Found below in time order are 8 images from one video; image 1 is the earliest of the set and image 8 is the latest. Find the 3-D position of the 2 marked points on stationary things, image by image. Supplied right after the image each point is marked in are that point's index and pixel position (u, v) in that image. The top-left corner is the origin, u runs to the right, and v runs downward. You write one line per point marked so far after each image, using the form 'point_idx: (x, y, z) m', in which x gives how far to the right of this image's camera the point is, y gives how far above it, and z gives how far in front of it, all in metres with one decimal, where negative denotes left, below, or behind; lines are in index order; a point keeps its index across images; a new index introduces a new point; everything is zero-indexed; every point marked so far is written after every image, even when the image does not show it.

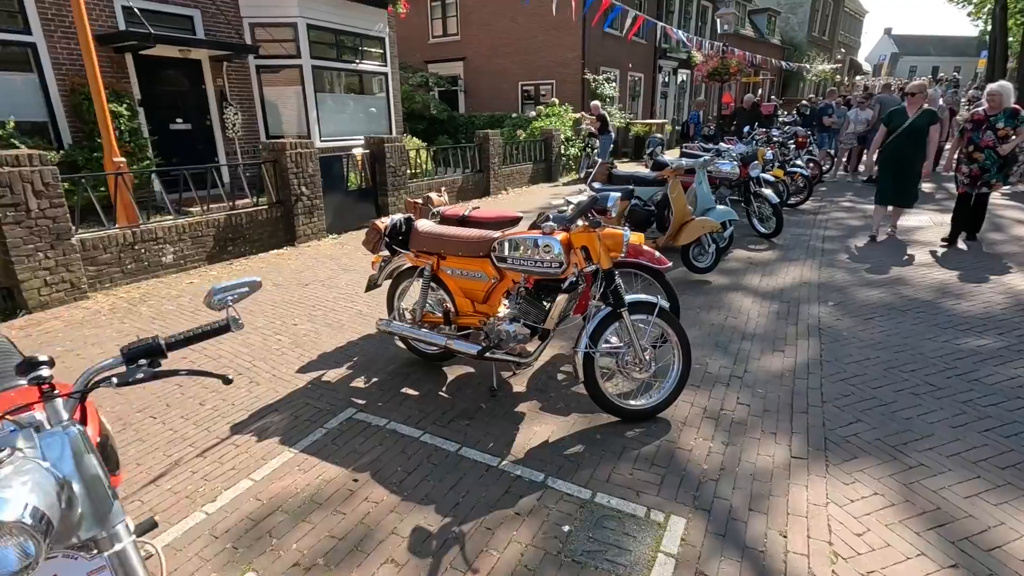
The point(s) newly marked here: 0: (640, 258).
0: (+0.9, +0.2, +3.9) m
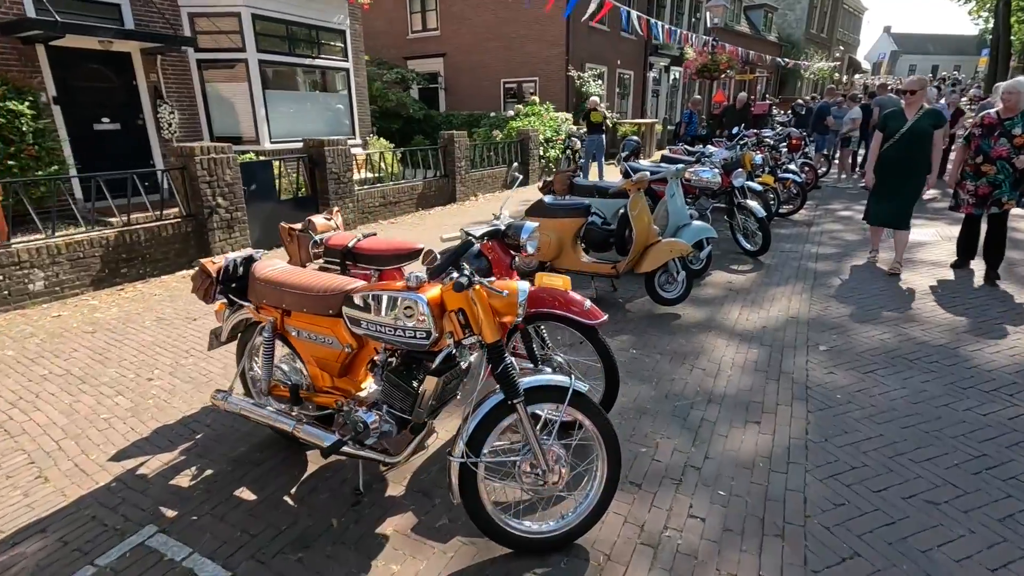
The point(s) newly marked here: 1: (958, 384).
0: (+0.3, -0.1, +2.9) m
1: (+3.1, -0.7, +3.6) m
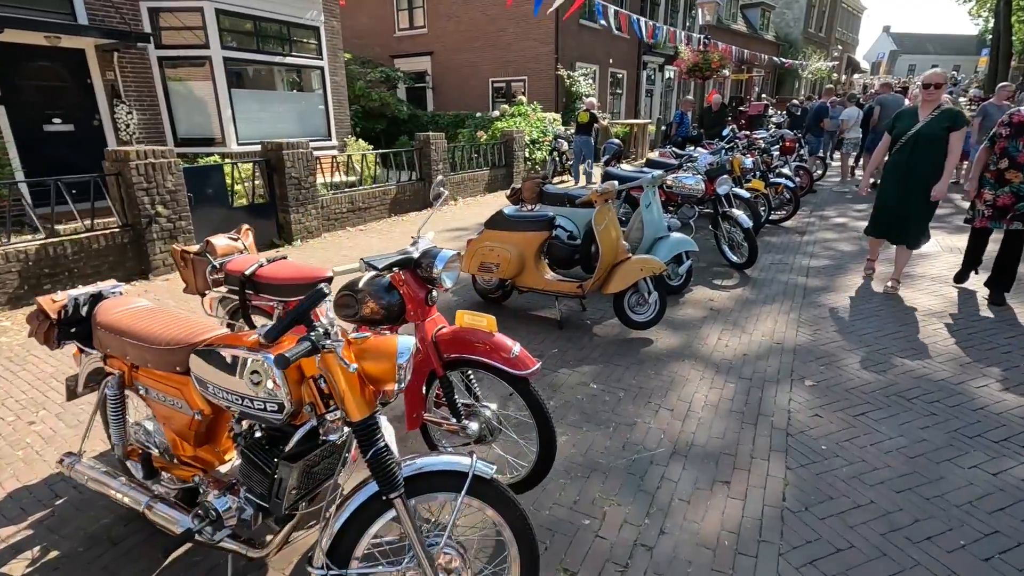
0: (-0.1, -0.3, +2.4) m
1: (+2.7, -0.9, +3.1) m
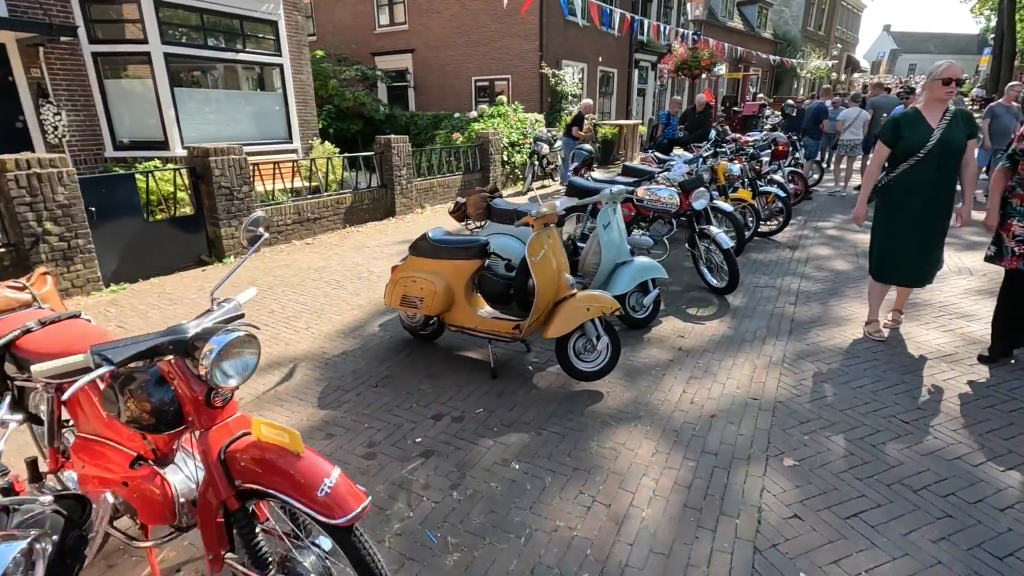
0: (-0.7, -0.6, +1.6) m
1: (+2.1, -1.2, +2.3) m
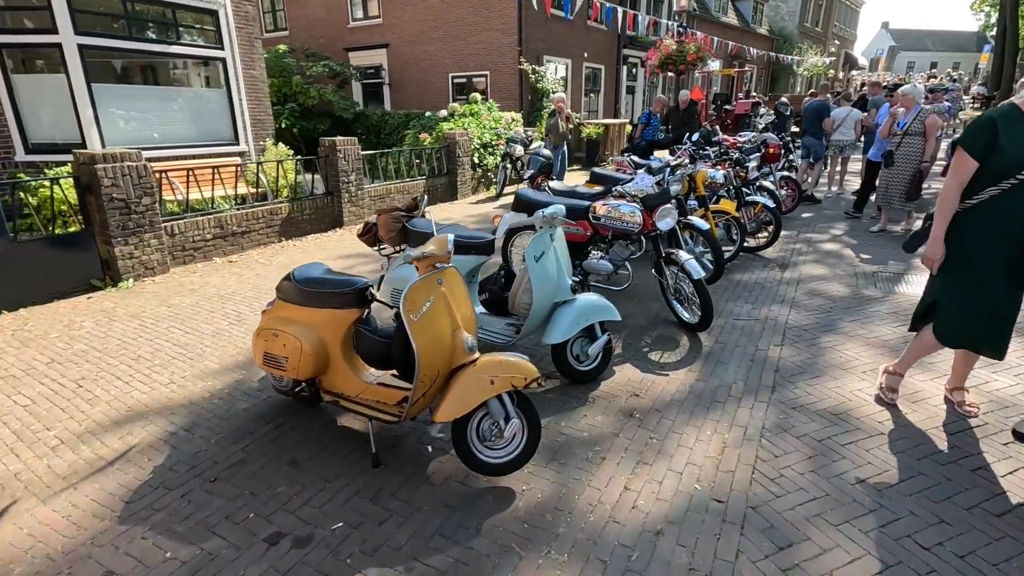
0: (-1.3, -0.9, +0.6) m
1: (+1.5, -1.5, +1.4) m
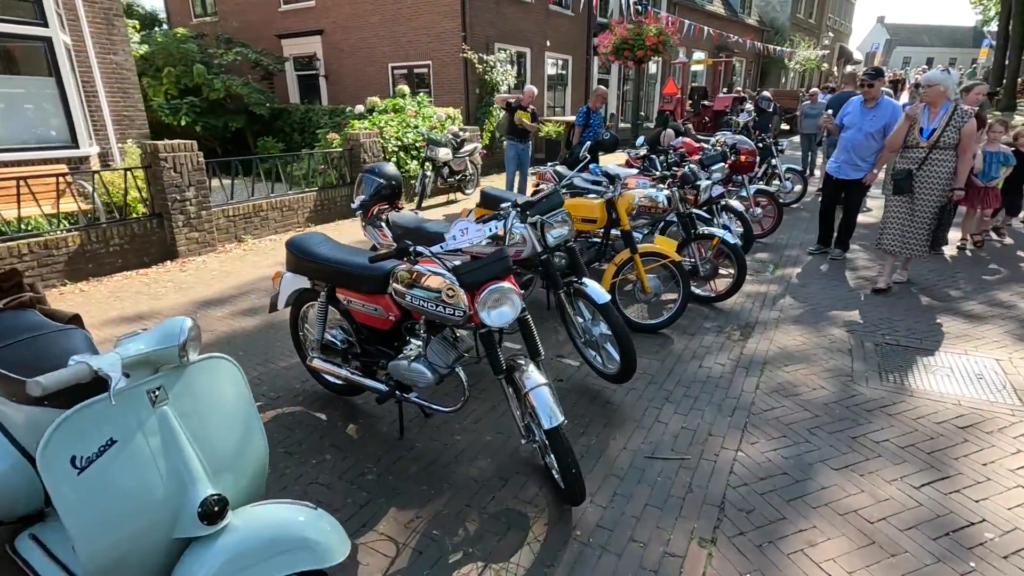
0: (-2.6, -1.7, -1.5) m
1: (+0.1, -2.2, -0.7) m
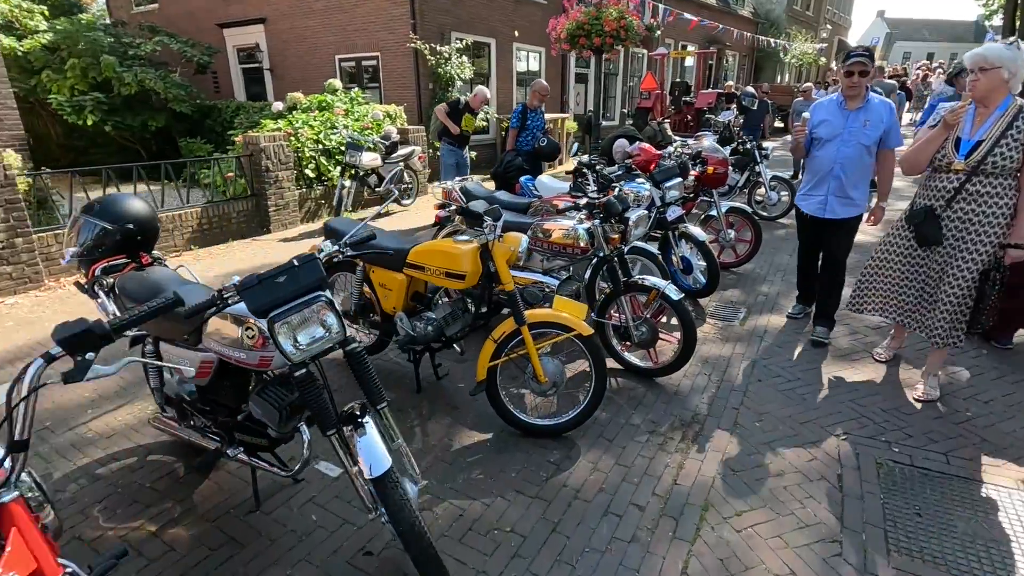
0: (-3.6, -2.2, -2.9) m
1: (-0.8, -2.7, -2.1) m
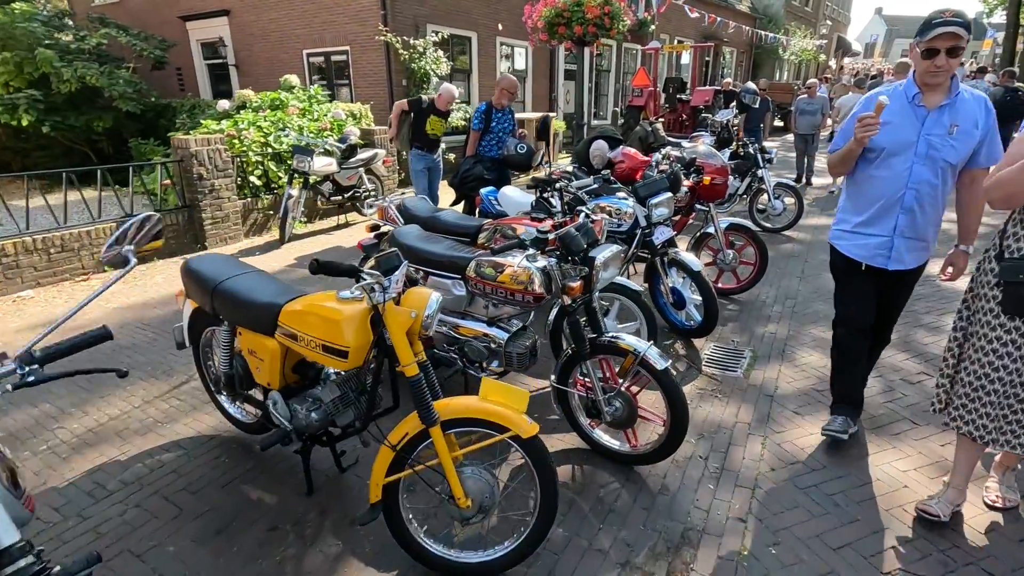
0: (-3.9, -2.6, -3.9) m
1: (-1.2, -3.1, -3.1) m
